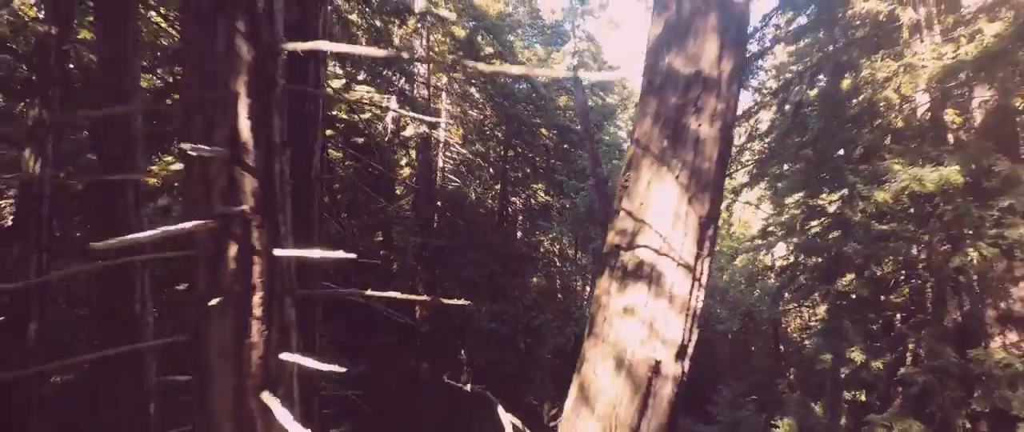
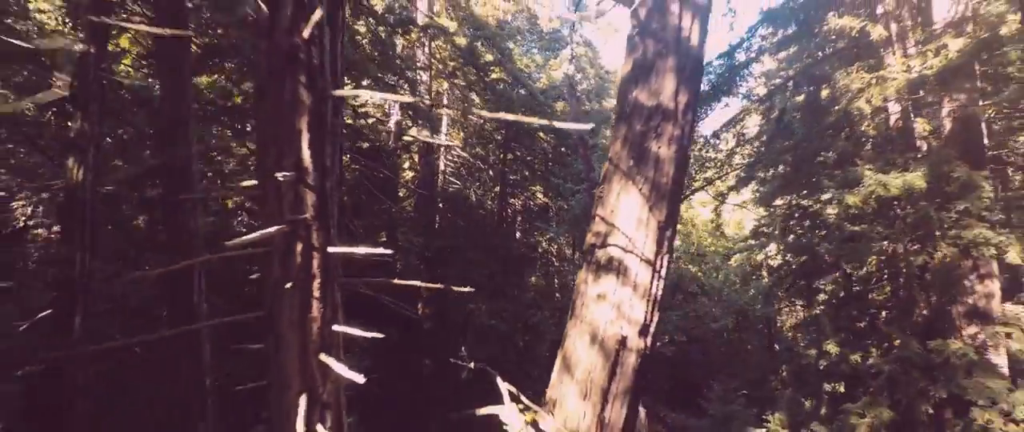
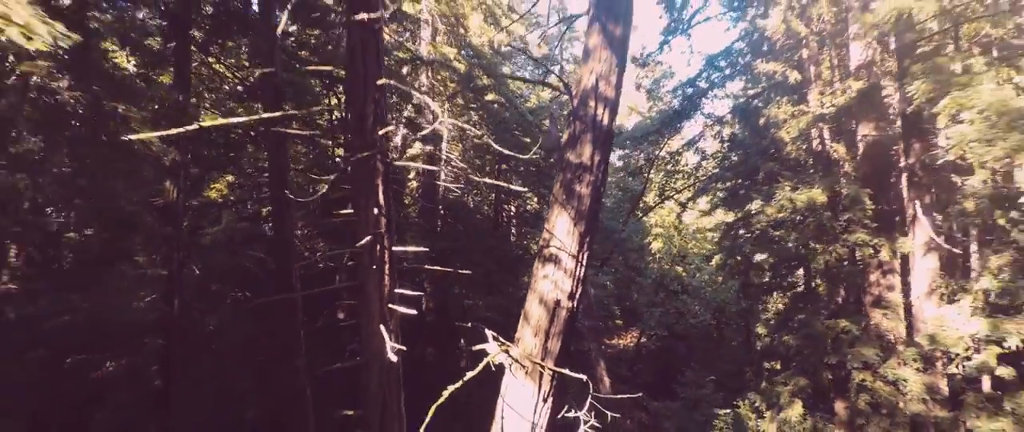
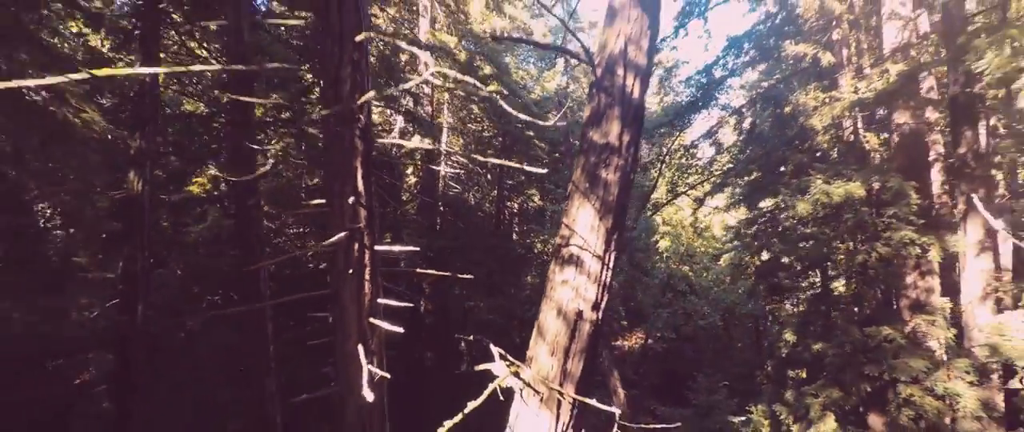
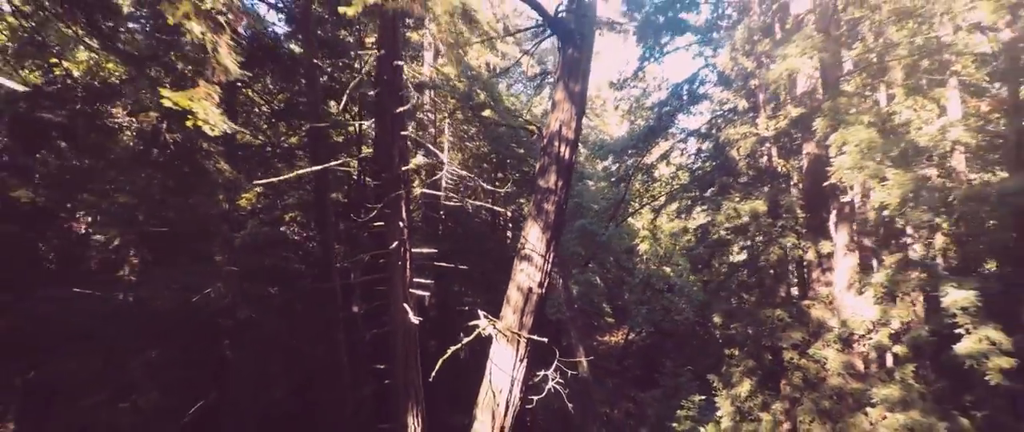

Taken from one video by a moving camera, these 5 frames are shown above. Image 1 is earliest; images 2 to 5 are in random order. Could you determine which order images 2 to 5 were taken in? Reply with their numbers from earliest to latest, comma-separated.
2, 4, 3, 5
